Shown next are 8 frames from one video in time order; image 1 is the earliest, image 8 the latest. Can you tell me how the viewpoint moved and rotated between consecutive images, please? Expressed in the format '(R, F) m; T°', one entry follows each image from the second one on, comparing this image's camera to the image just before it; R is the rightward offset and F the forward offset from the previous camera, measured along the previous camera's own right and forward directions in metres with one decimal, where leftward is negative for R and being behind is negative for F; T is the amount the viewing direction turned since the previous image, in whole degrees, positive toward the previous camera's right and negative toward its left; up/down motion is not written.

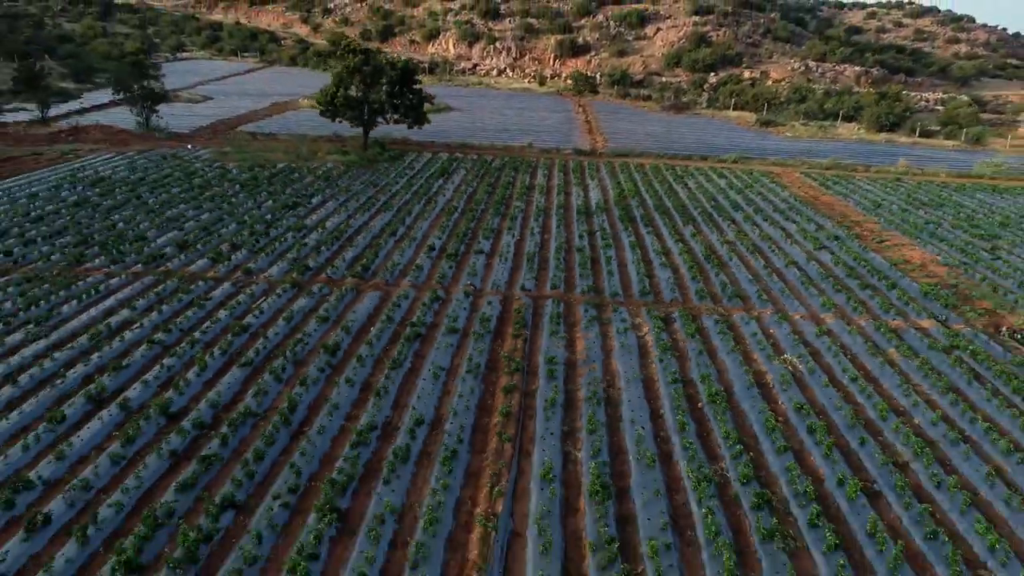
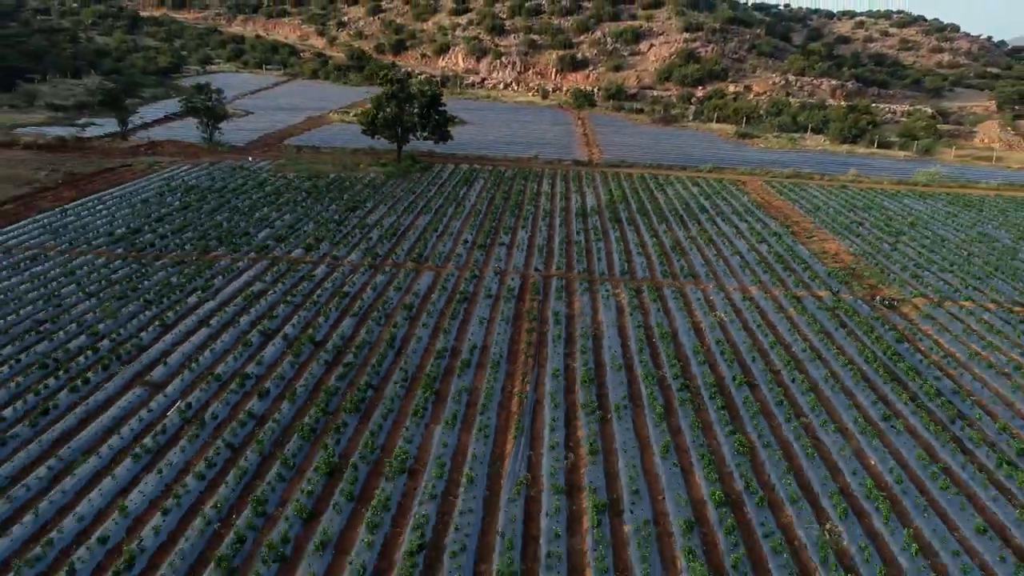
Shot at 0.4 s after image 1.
(-0.2, -2.3) m; 0°
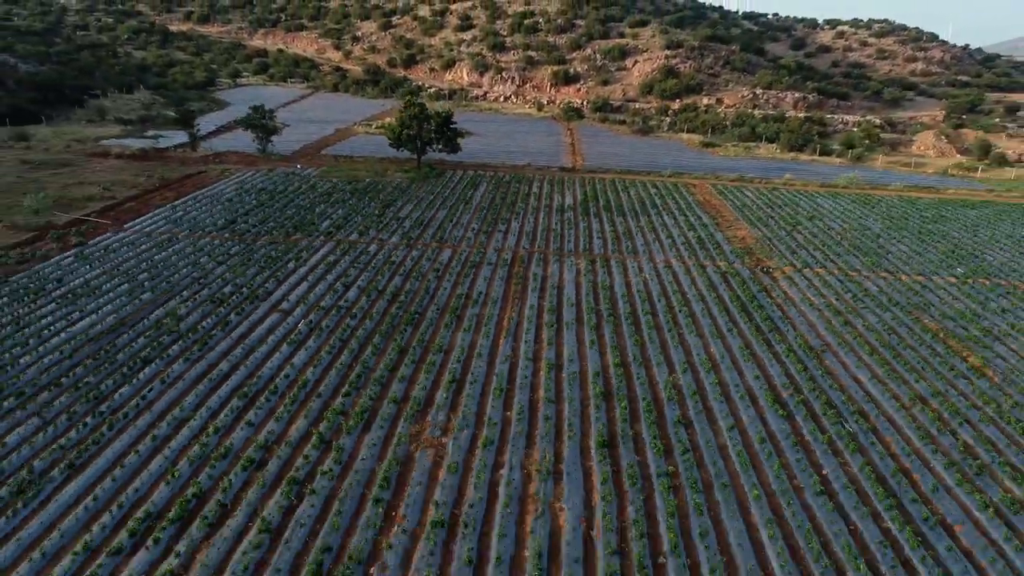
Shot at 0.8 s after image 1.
(+0.1, -3.5) m; 0°
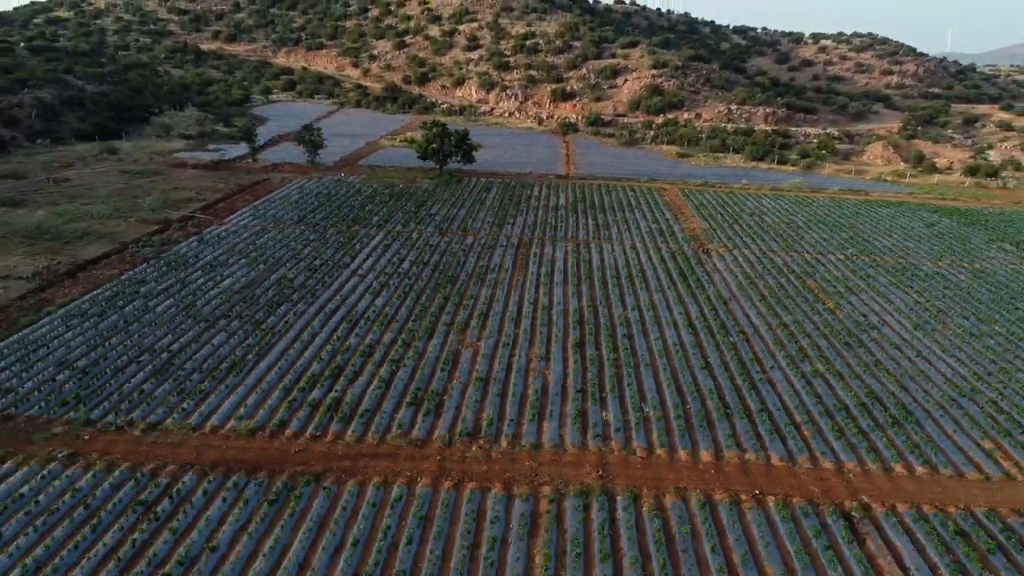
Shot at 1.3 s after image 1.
(-0.1, -4.0) m; 0°
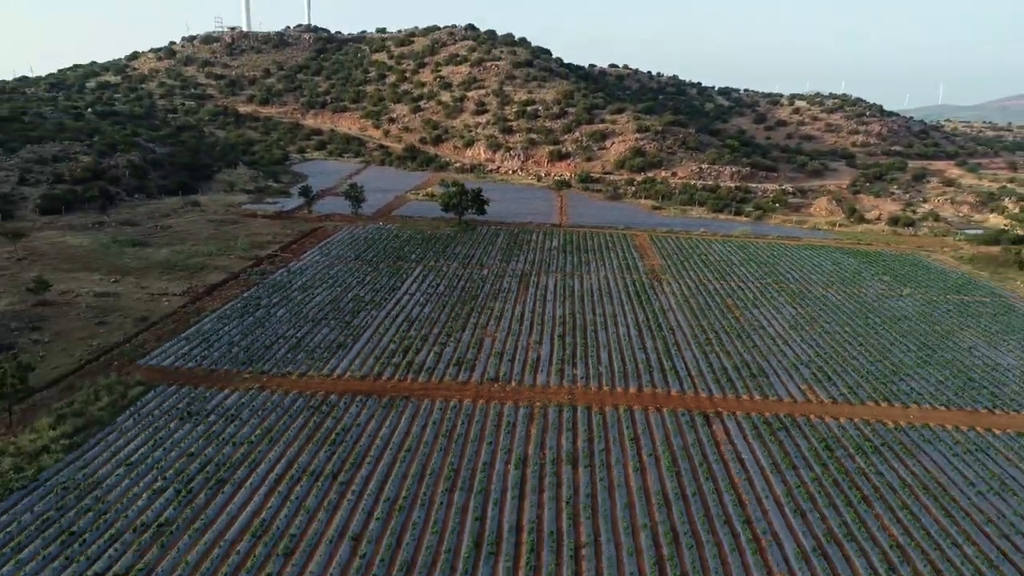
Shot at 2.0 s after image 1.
(-0.1, -5.4) m; 0°
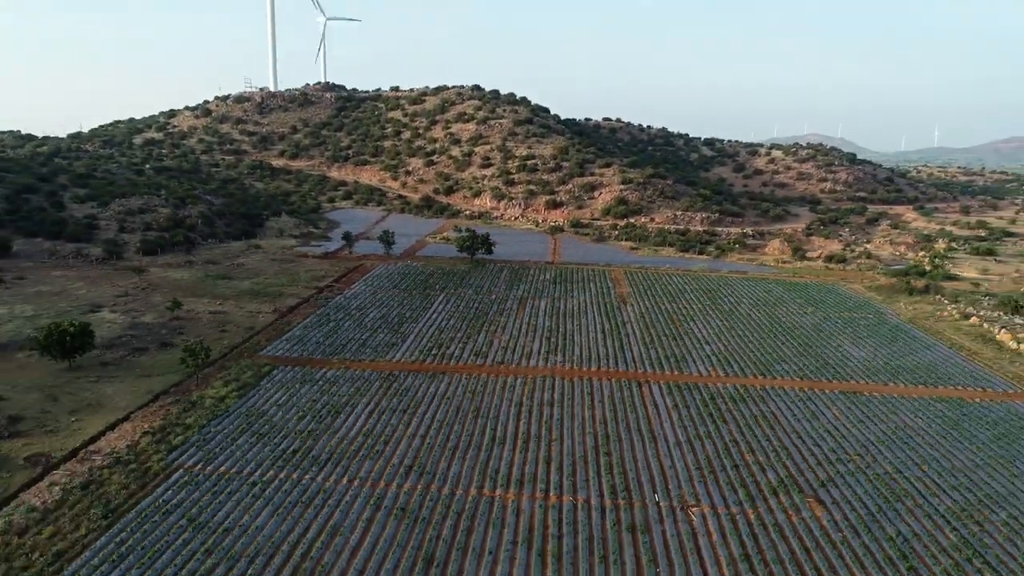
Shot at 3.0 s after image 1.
(+0.1, -6.6) m; 0°
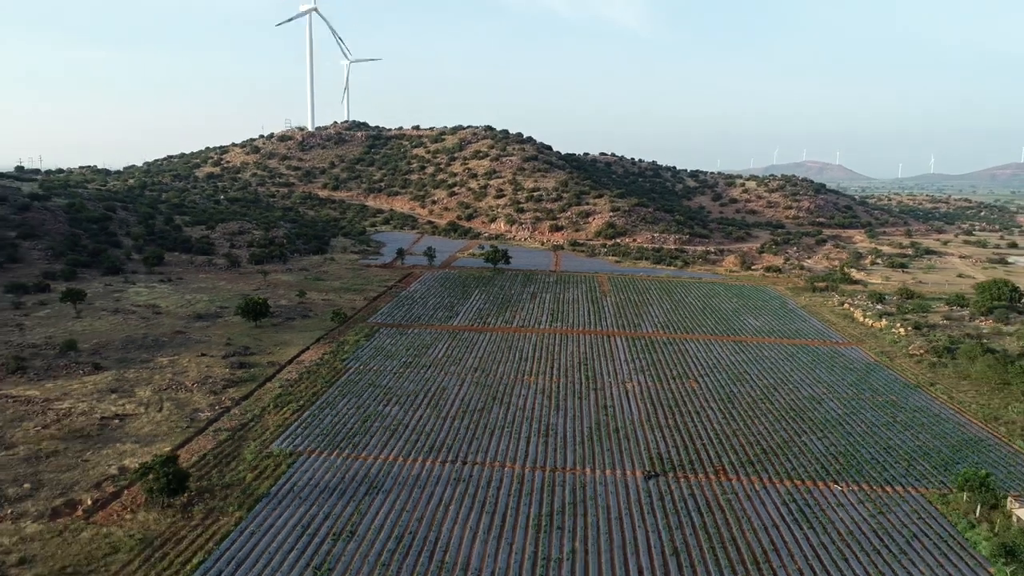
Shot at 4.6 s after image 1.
(-0.5, -11.3) m; 0°
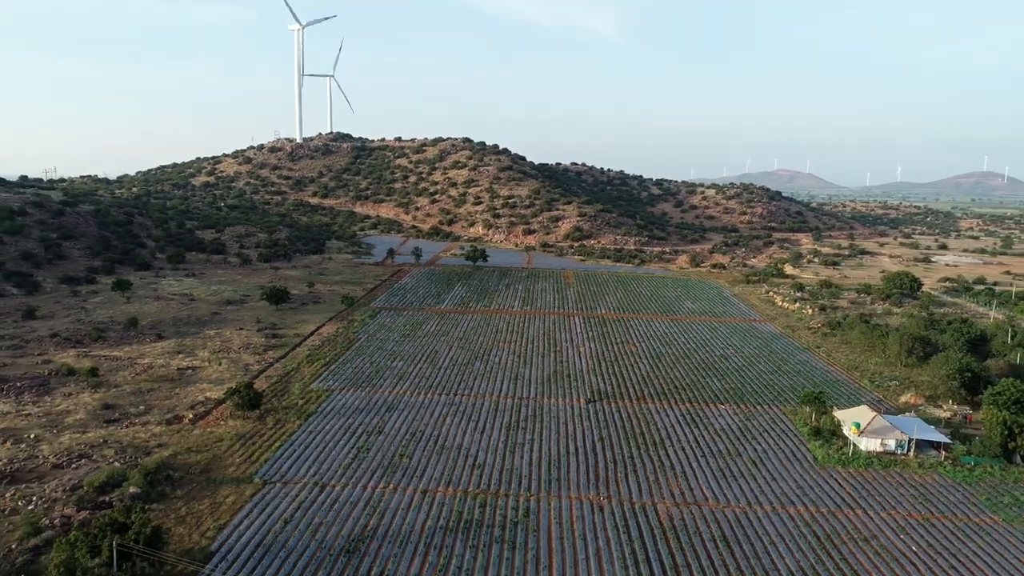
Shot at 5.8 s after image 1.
(0.0, -6.4) m; +2°
